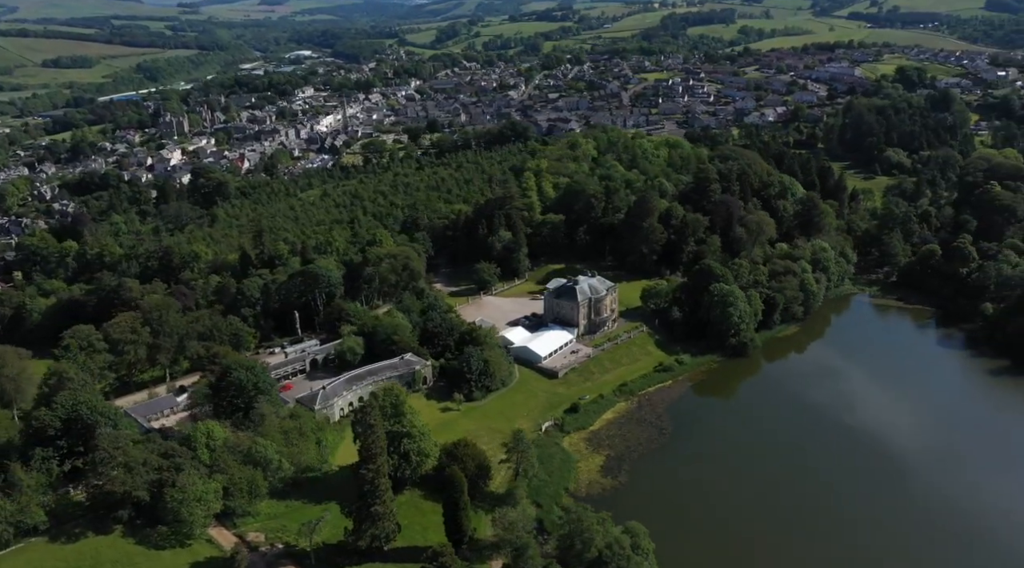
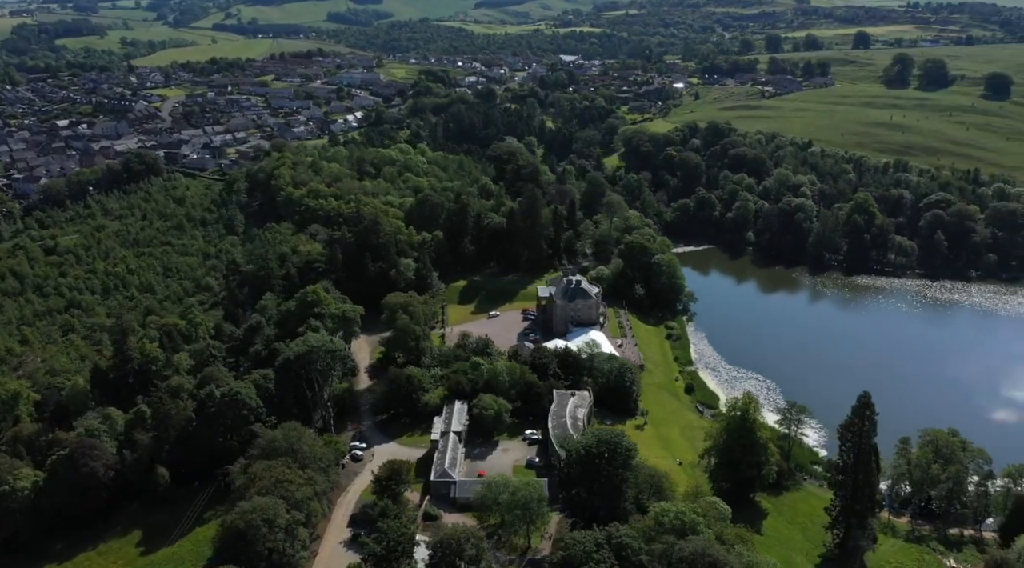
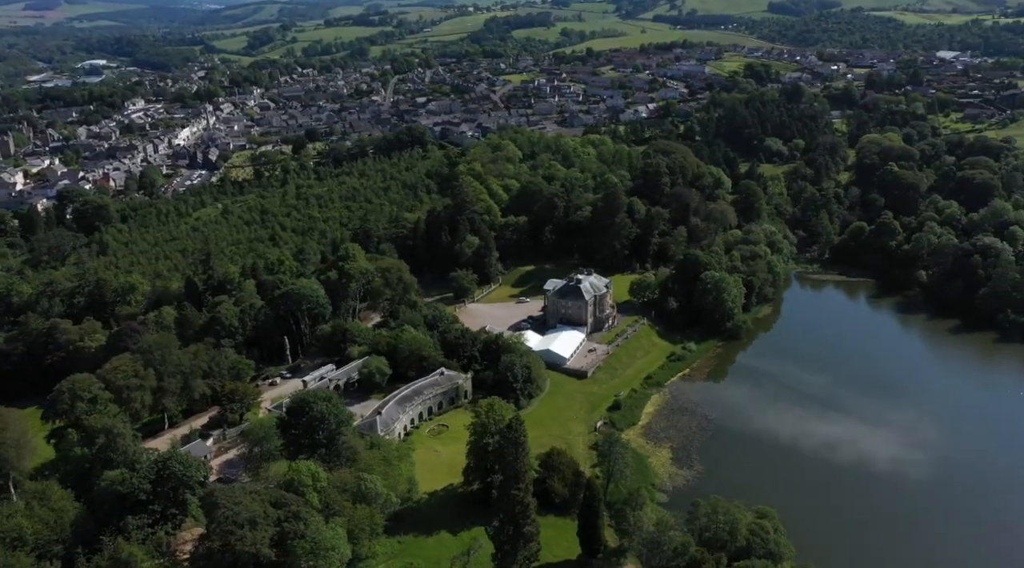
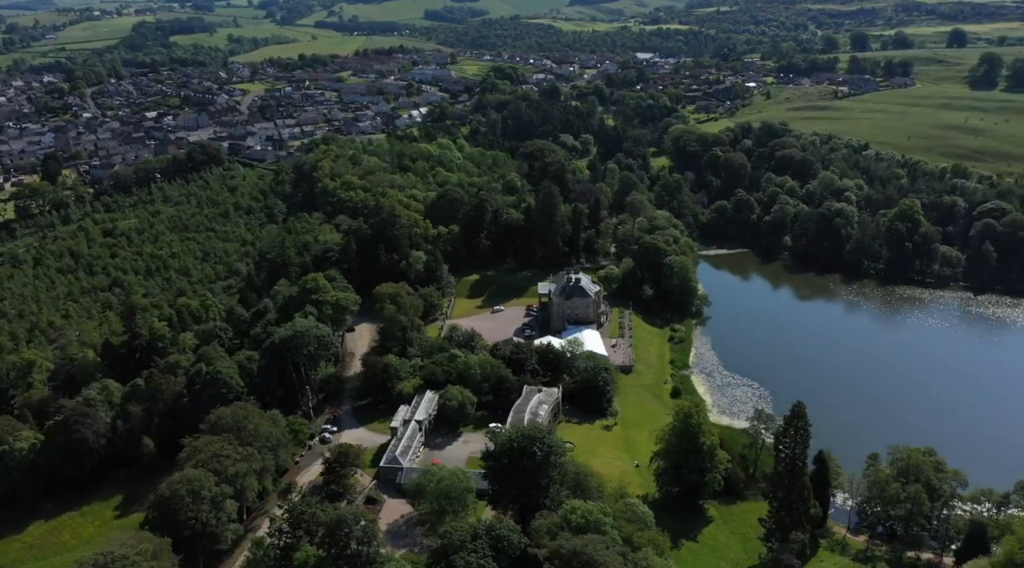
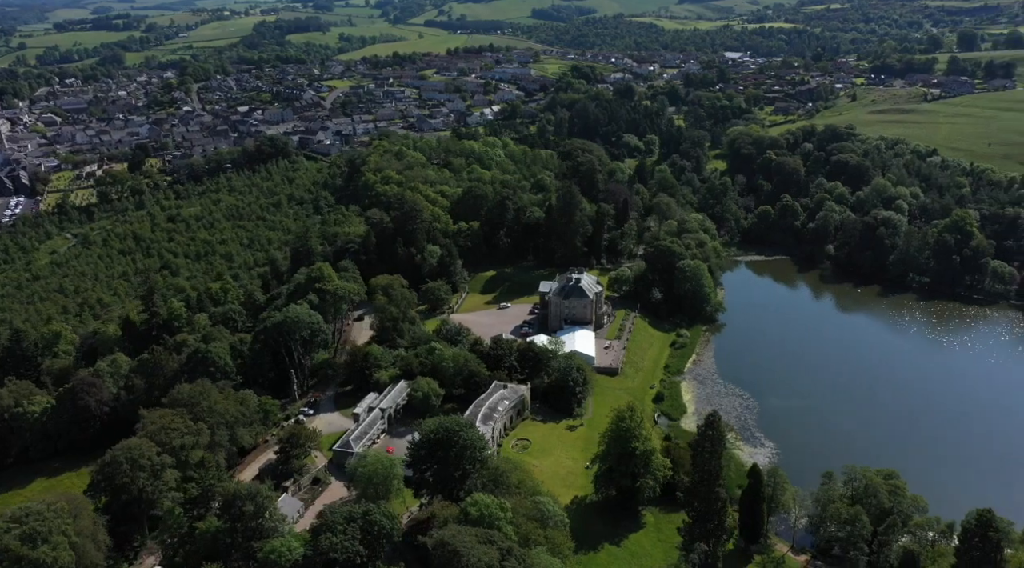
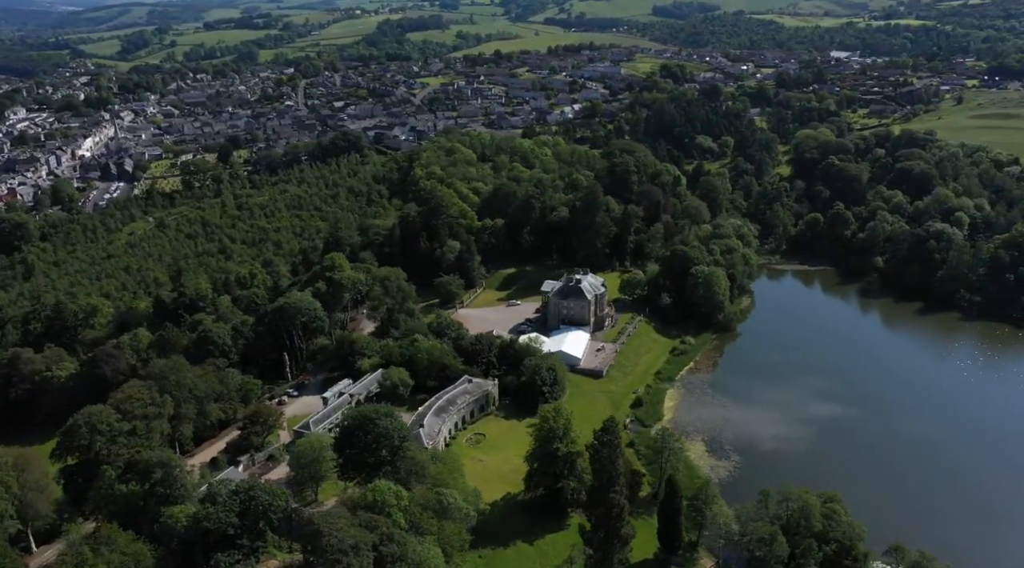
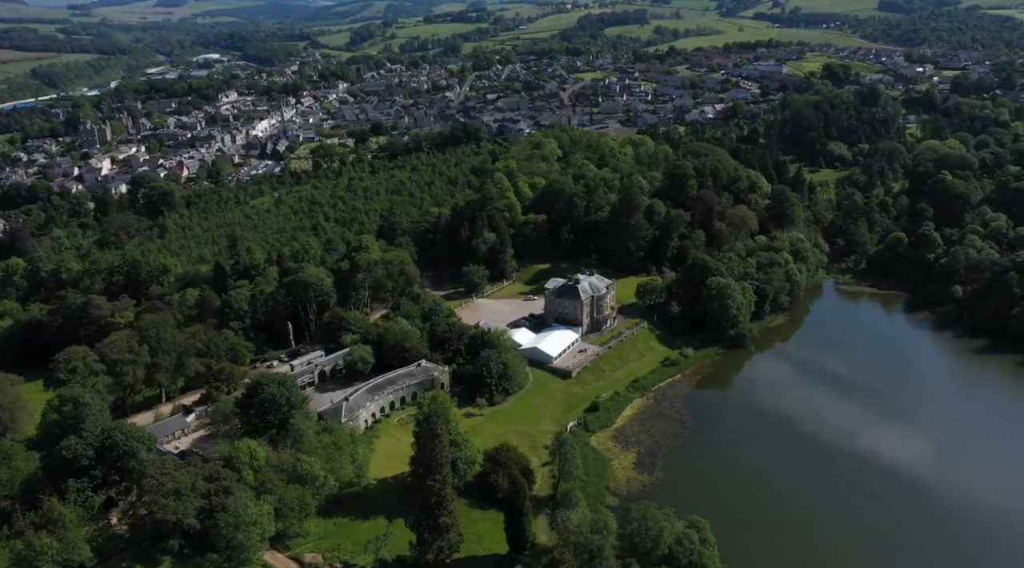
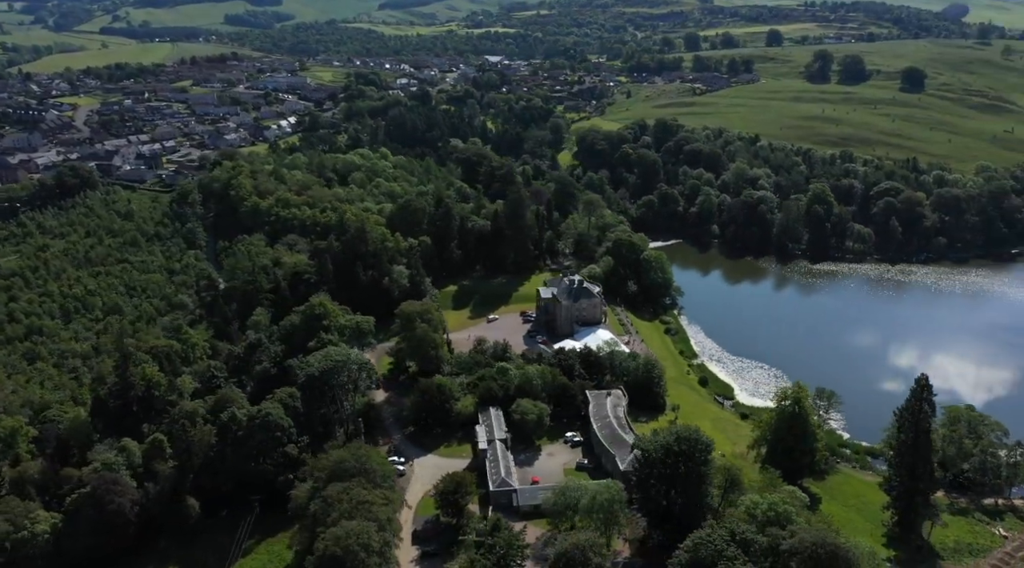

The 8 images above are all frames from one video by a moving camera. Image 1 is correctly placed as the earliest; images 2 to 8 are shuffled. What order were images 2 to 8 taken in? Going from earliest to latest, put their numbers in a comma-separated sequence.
7, 3, 6, 5, 4, 2, 8
